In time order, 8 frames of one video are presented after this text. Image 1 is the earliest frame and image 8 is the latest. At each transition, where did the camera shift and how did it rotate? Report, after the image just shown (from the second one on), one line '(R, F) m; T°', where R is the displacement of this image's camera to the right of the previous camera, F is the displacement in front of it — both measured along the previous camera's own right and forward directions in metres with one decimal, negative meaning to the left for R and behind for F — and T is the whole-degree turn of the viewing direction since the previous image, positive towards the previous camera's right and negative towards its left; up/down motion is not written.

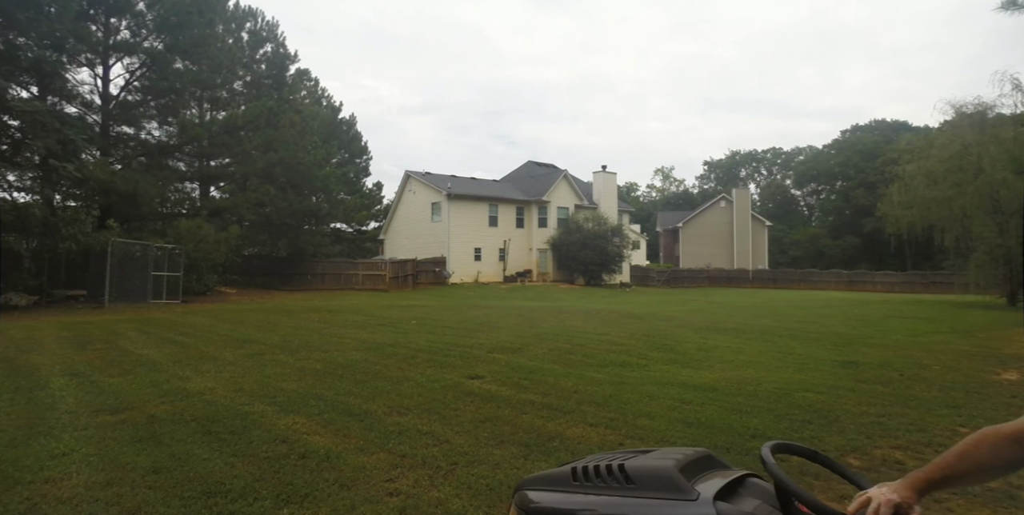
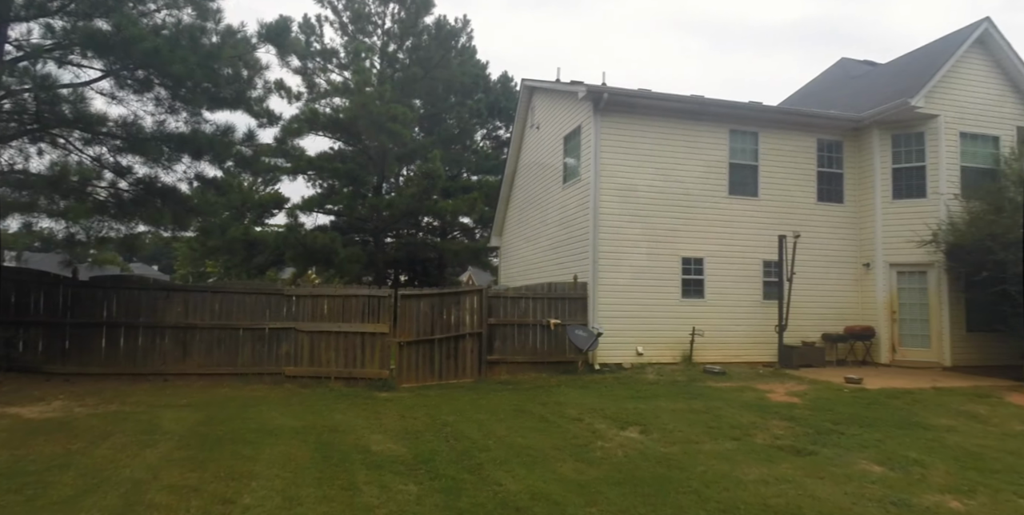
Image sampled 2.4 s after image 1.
(+0.1, +0.6) m; -2°
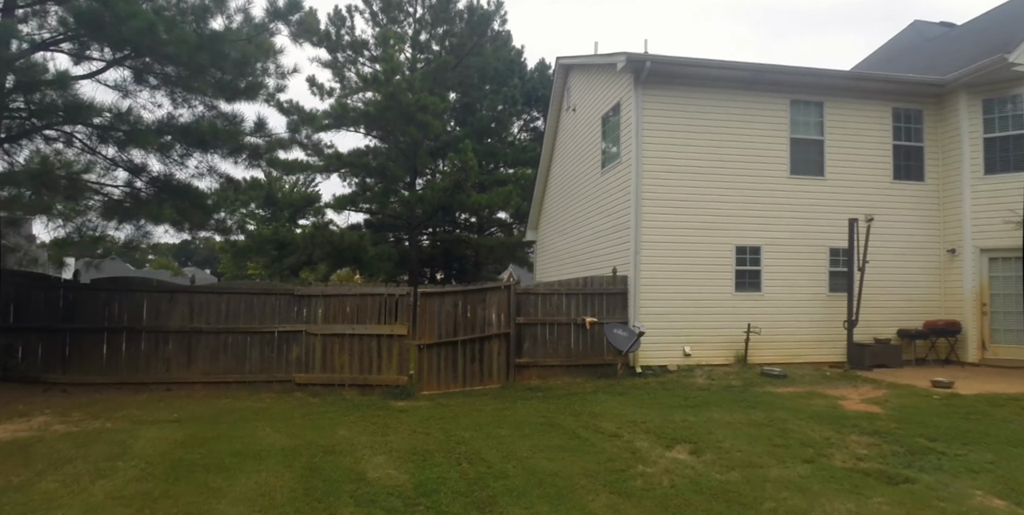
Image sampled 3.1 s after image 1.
(+0.2, +0.9) m; -4°
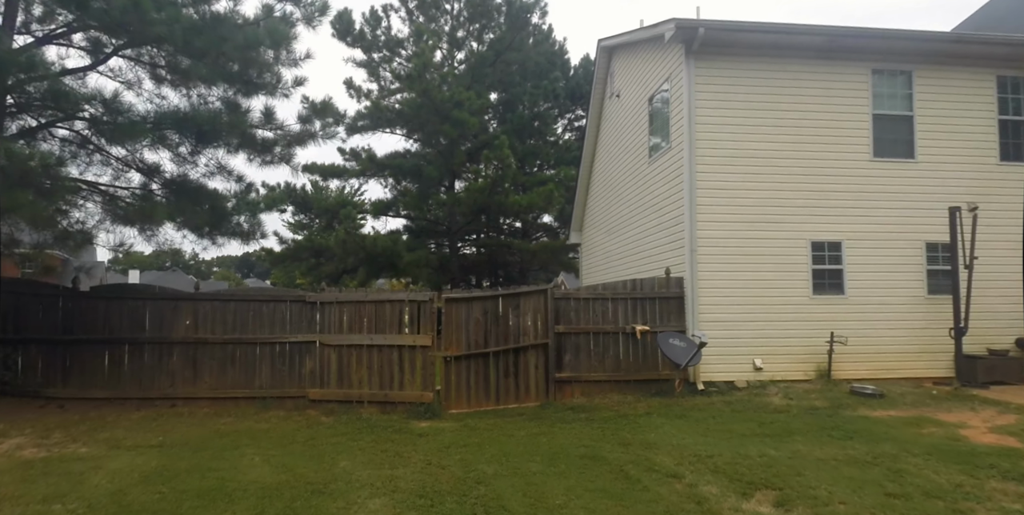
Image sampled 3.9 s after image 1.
(+0.2, +1.0) m; -5°
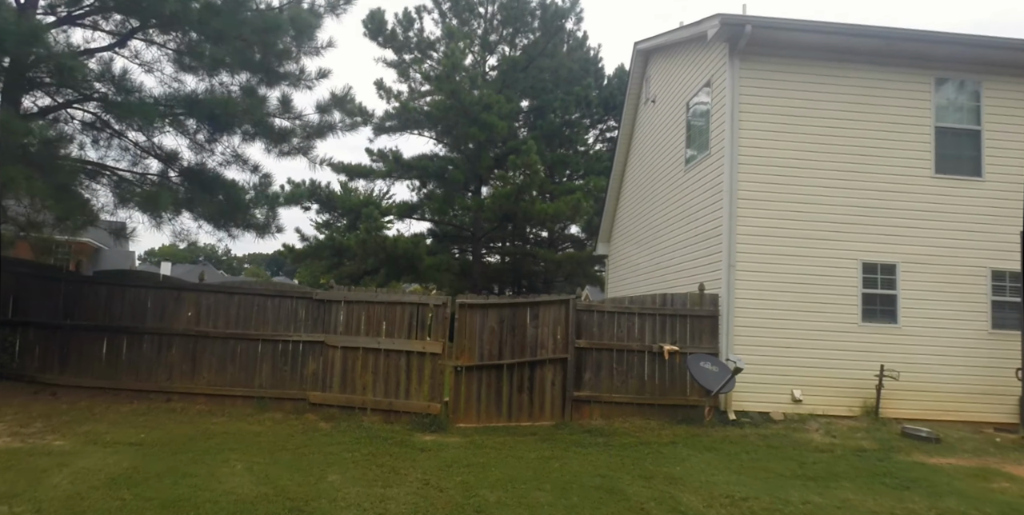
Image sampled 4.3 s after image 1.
(+0.1, +0.5) m; -3°
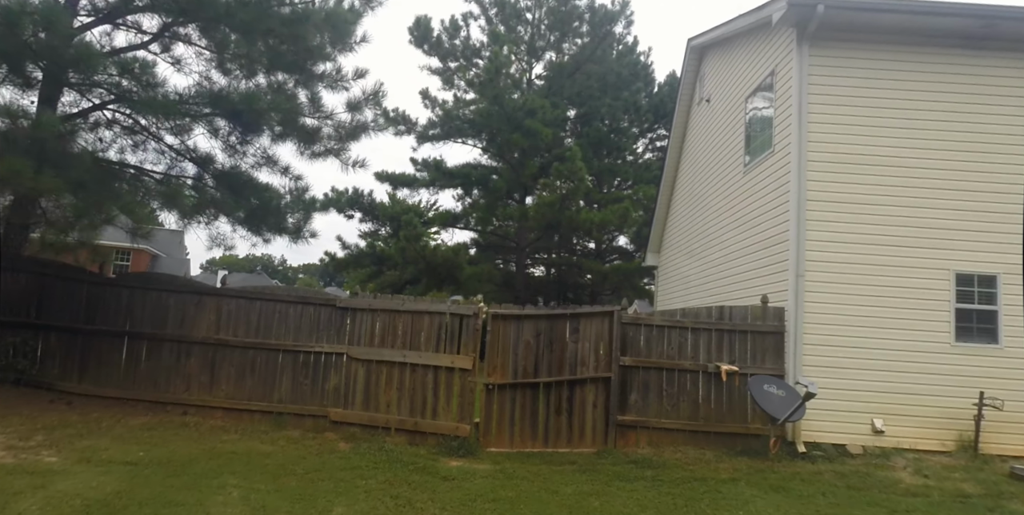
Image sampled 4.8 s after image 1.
(+0.1, +0.6) m; -5°
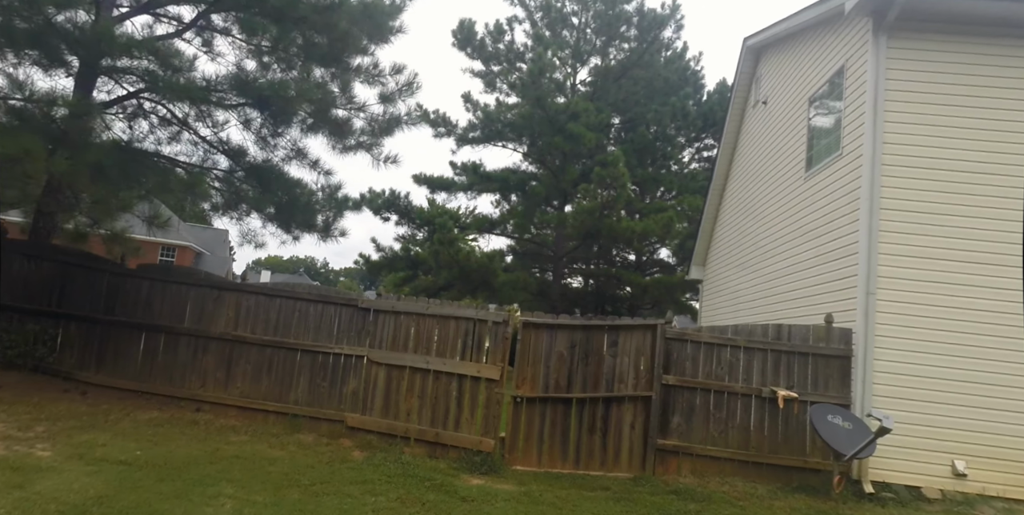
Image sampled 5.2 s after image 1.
(0.0, +0.5) m; -4°
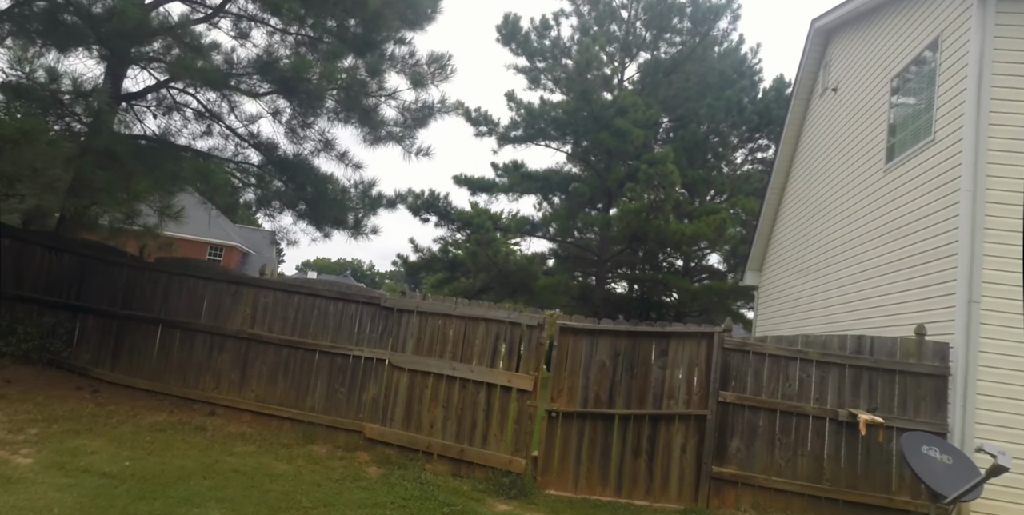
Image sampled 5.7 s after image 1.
(+0.1, +0.6) m; -5°
